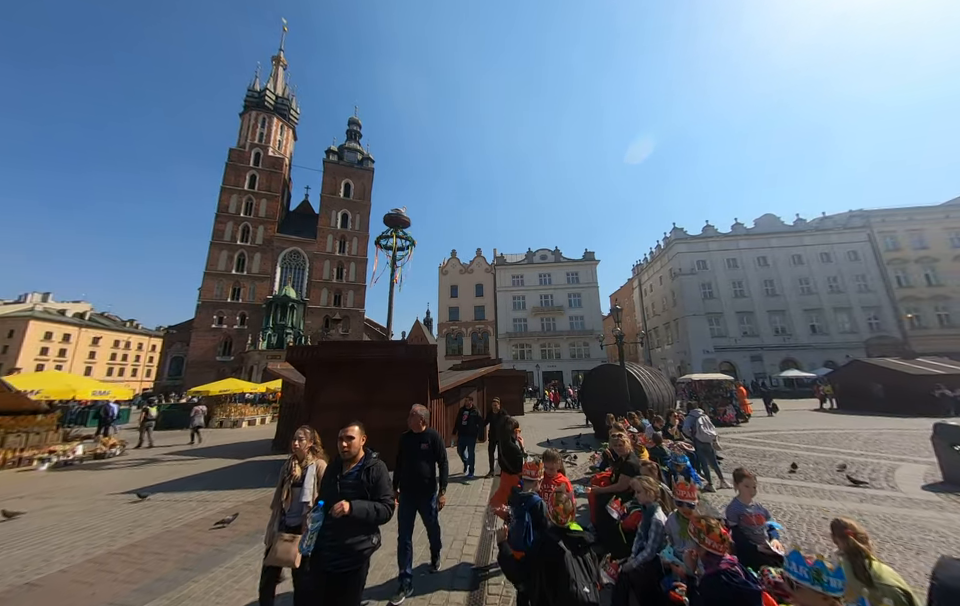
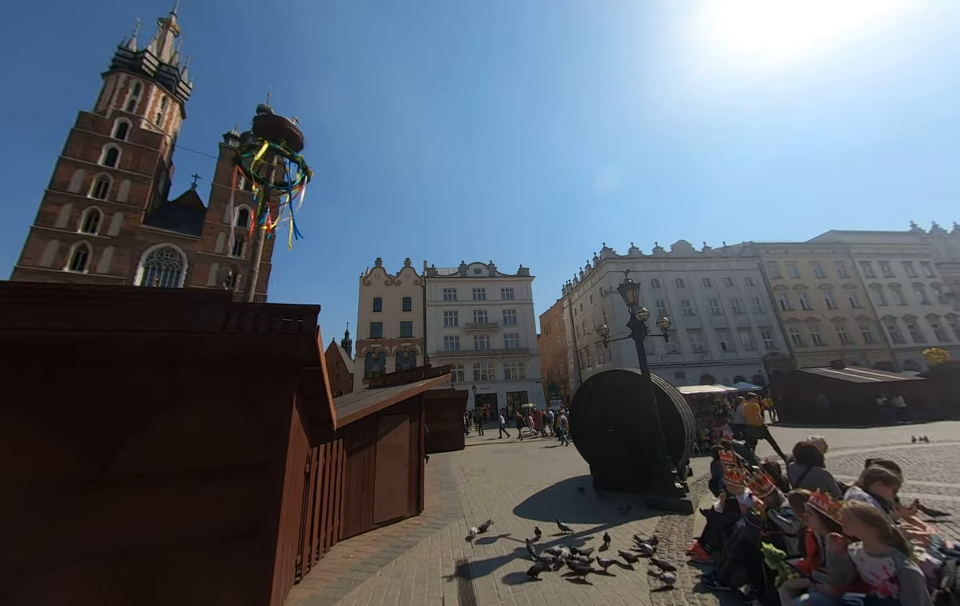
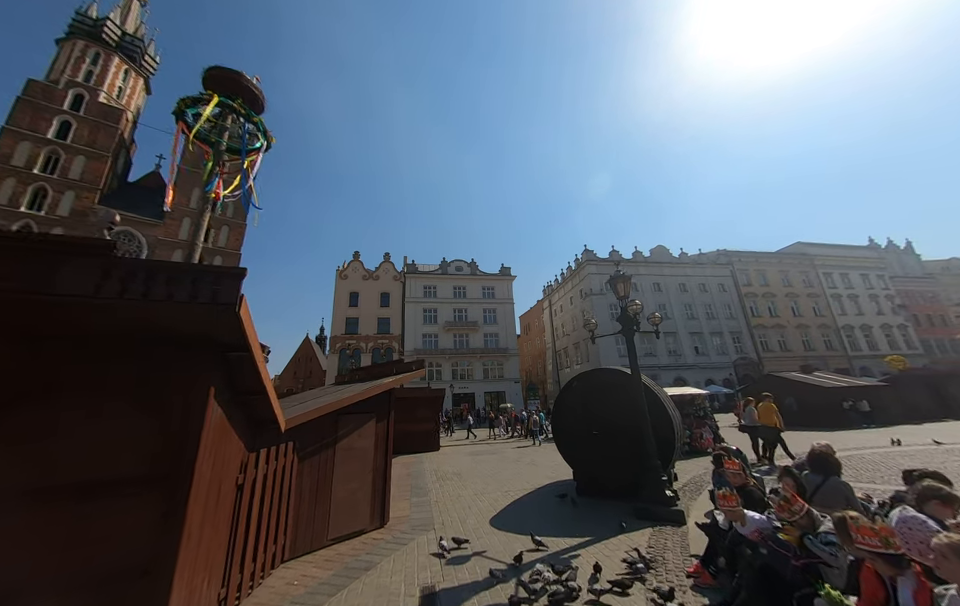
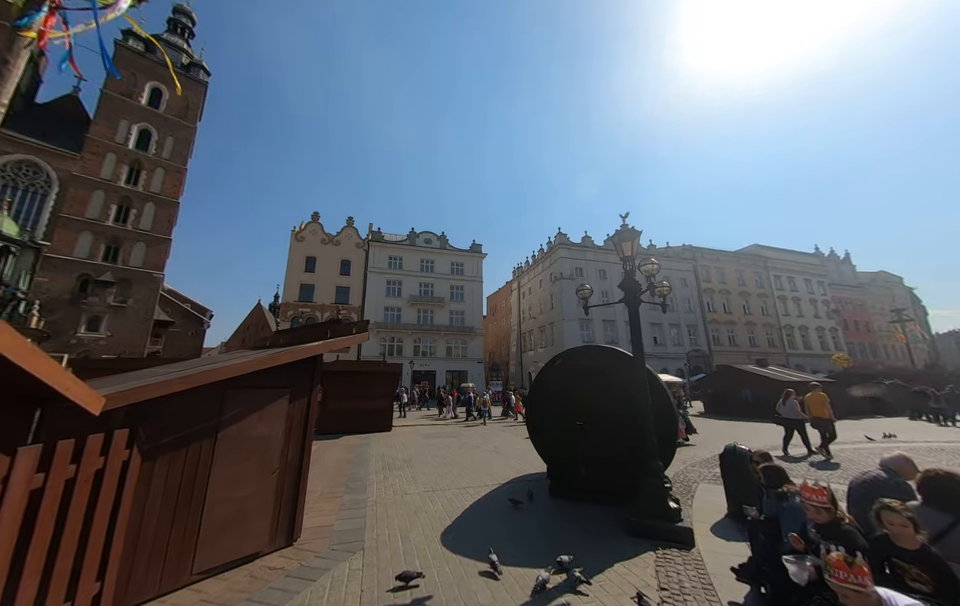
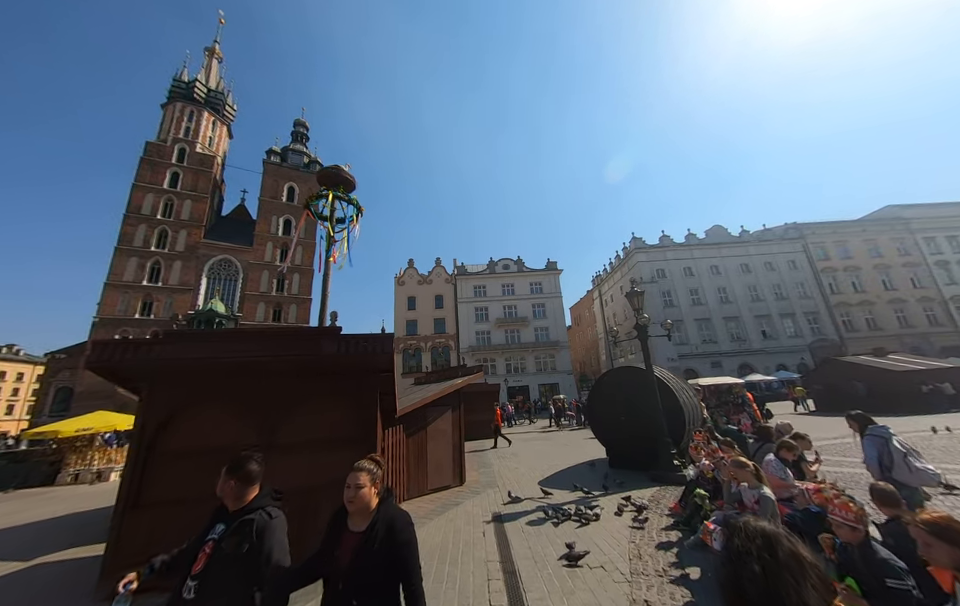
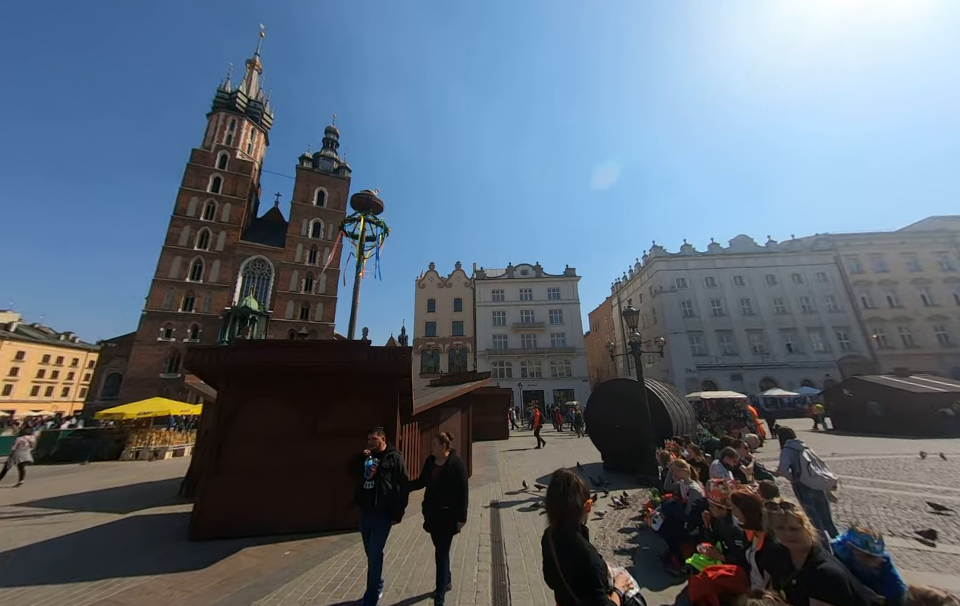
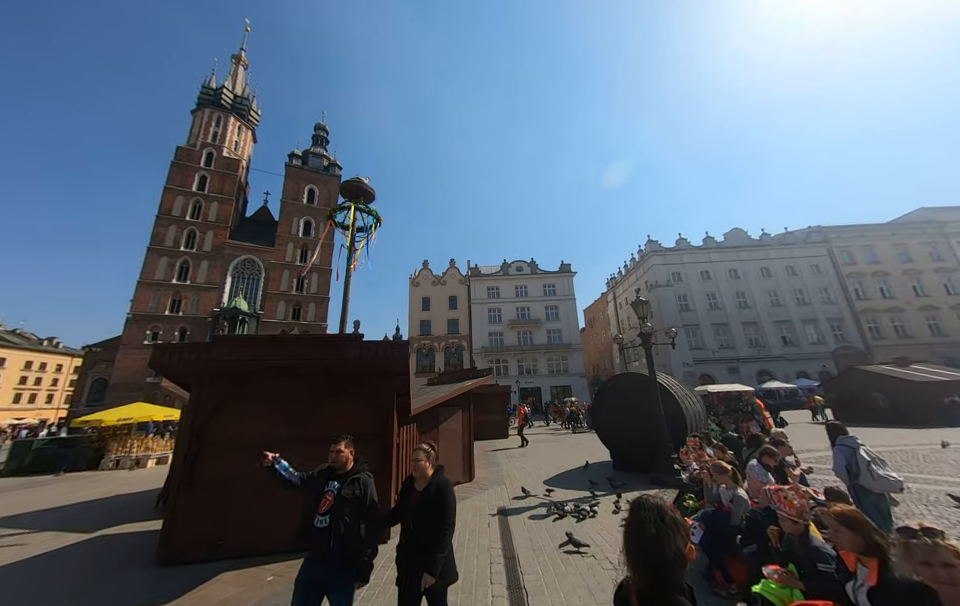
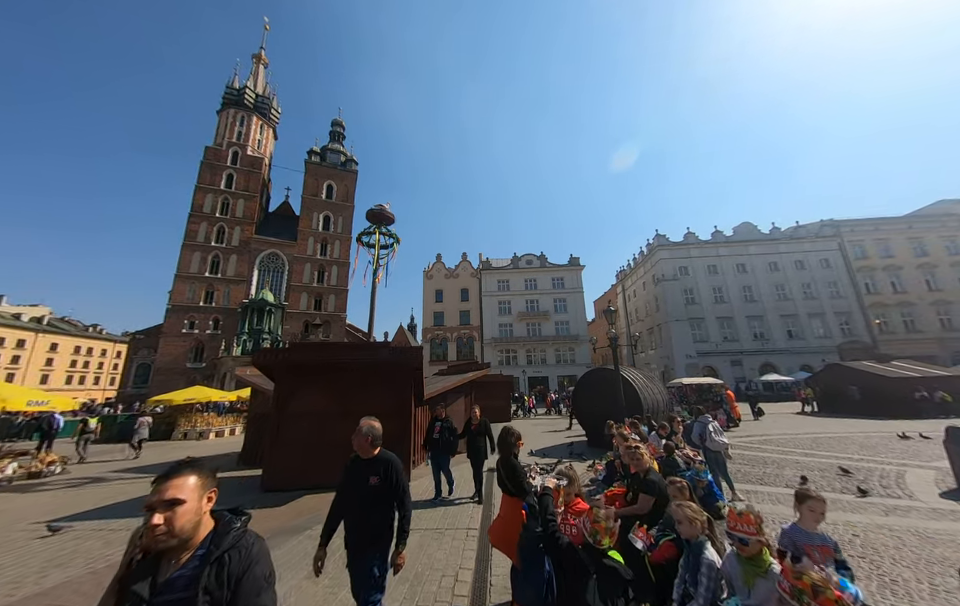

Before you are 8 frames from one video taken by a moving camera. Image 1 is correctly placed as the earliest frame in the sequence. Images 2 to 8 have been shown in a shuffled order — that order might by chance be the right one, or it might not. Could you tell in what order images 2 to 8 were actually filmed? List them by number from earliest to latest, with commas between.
8, 6, 7, 5, 2, 3, 4
